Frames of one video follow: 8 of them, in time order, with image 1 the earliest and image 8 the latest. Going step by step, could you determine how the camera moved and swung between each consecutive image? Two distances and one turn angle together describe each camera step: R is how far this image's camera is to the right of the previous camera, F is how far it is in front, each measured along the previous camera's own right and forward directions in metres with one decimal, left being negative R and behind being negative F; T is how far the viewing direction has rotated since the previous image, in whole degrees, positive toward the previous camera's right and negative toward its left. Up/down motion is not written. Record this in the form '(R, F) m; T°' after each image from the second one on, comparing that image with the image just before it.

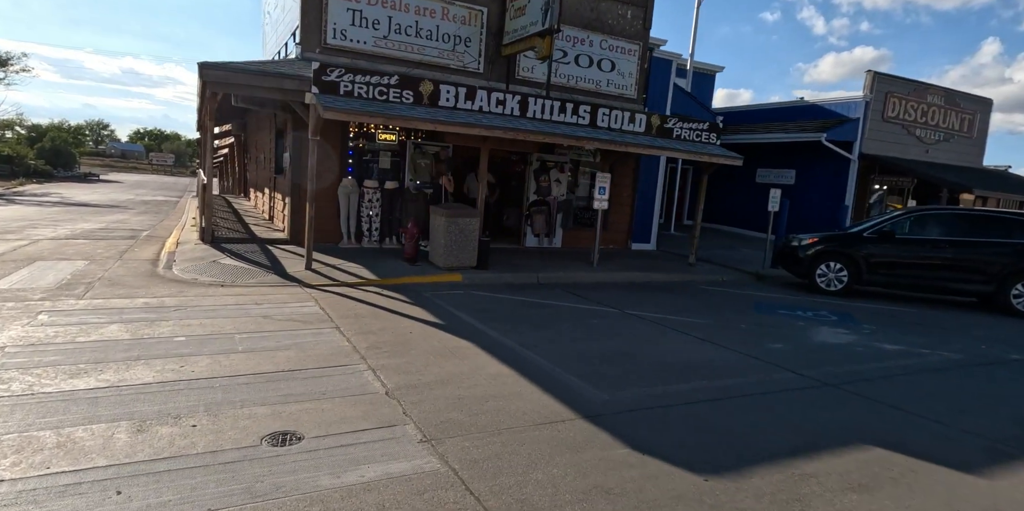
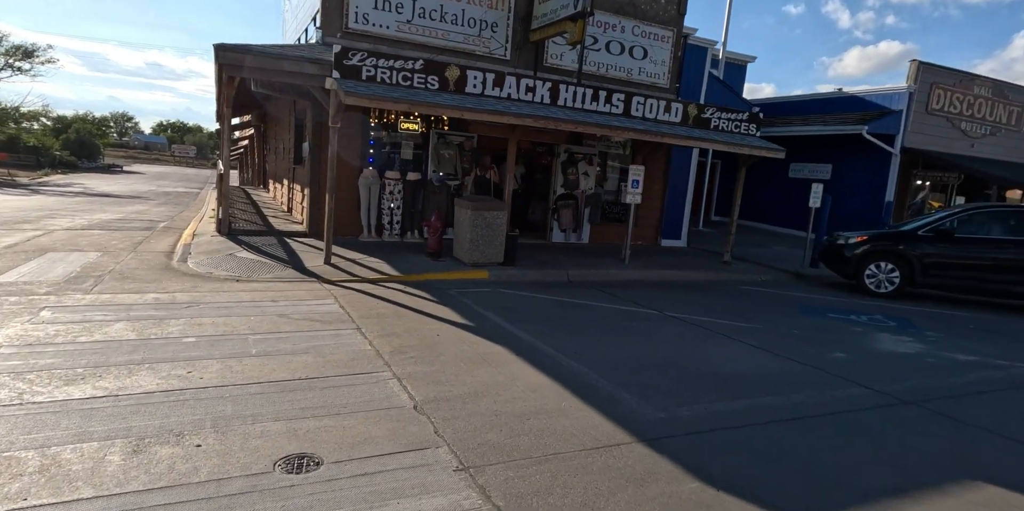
(-0.2, +0.5) m; -2°
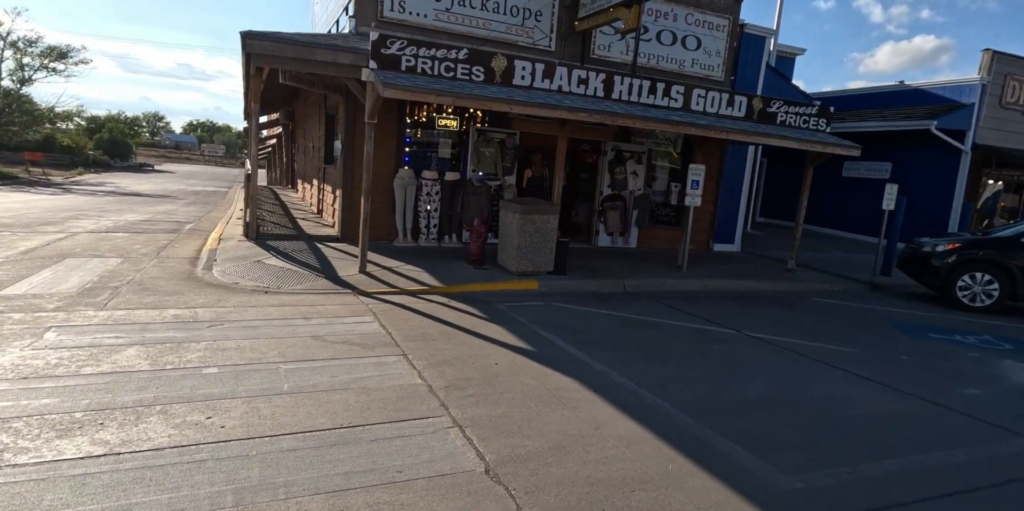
(-0.4, +0.9) m; -2°
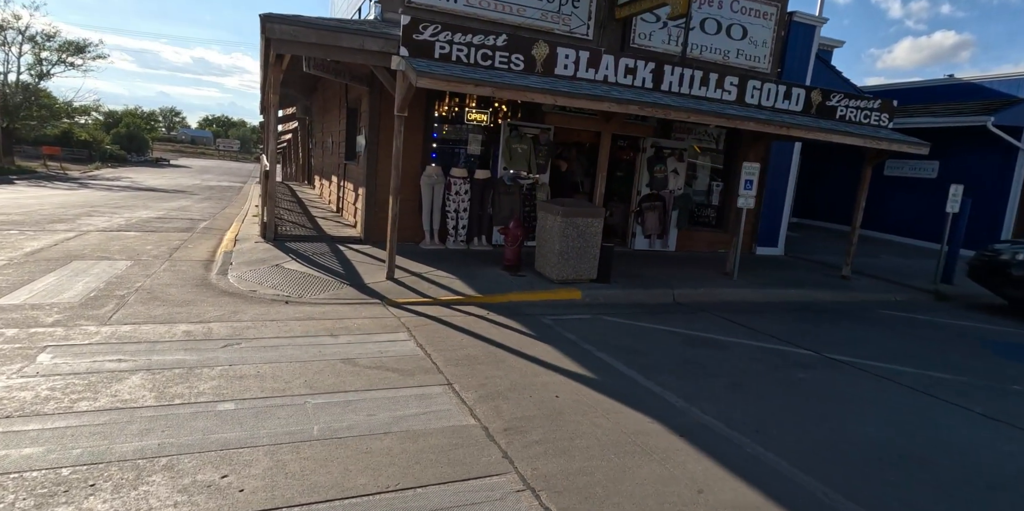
(-0.4, +0.7) m; -1°
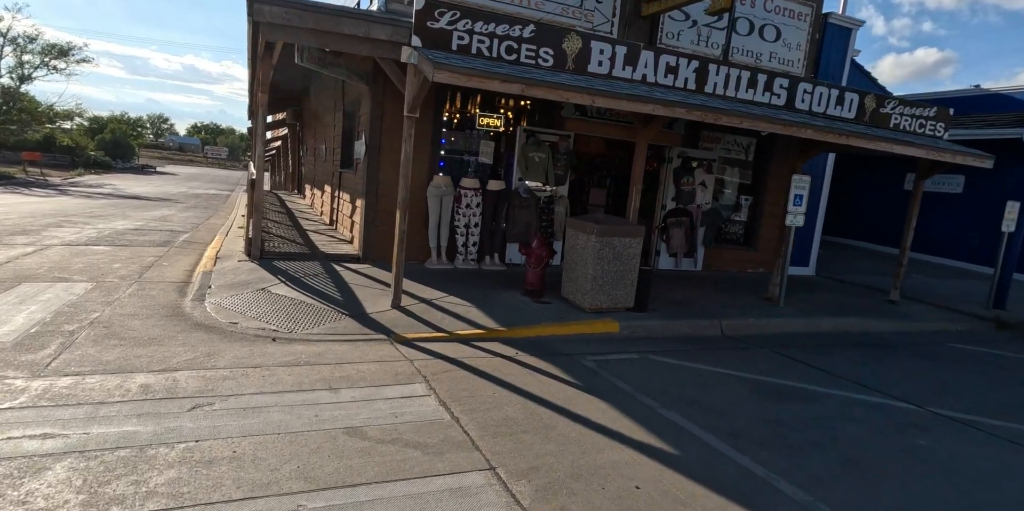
(-0.4, +1.1) m; +1°
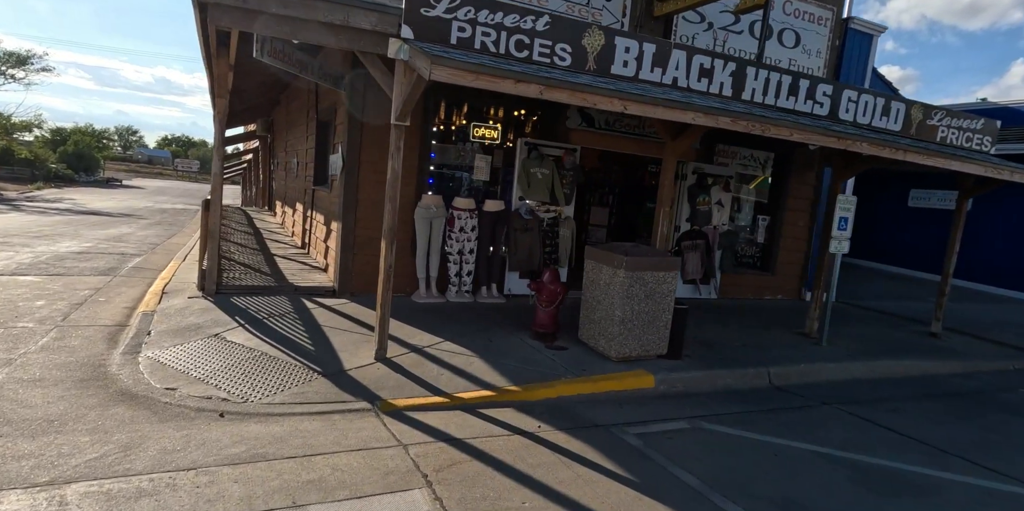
(-0.3, +1.2) m; +2°
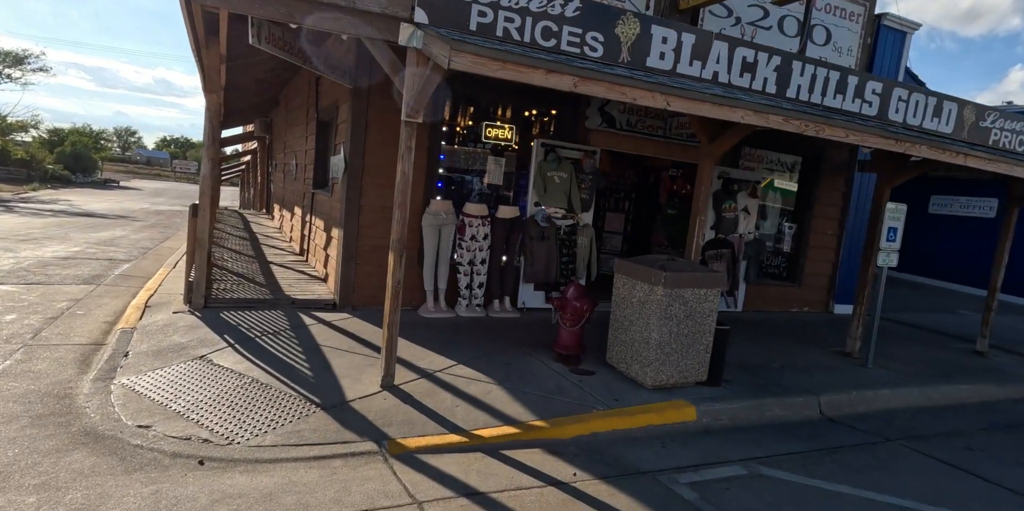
(-0.2, +0.6) m; 0°
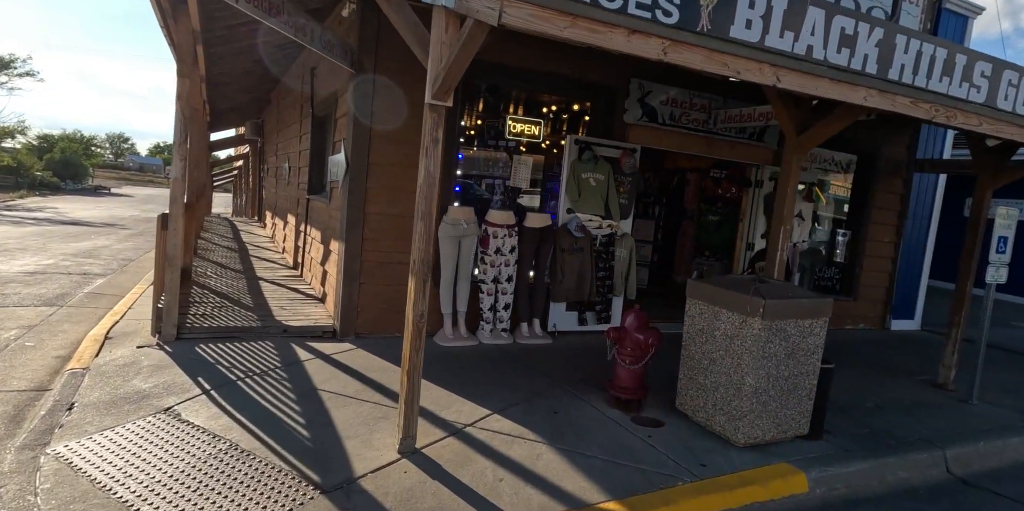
(-0.4, +1.1) m; 0°
